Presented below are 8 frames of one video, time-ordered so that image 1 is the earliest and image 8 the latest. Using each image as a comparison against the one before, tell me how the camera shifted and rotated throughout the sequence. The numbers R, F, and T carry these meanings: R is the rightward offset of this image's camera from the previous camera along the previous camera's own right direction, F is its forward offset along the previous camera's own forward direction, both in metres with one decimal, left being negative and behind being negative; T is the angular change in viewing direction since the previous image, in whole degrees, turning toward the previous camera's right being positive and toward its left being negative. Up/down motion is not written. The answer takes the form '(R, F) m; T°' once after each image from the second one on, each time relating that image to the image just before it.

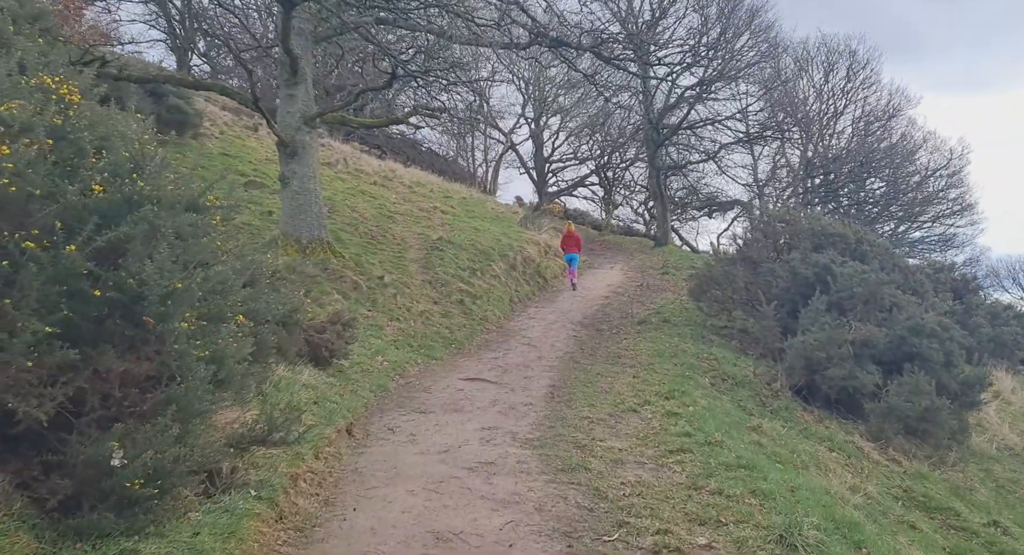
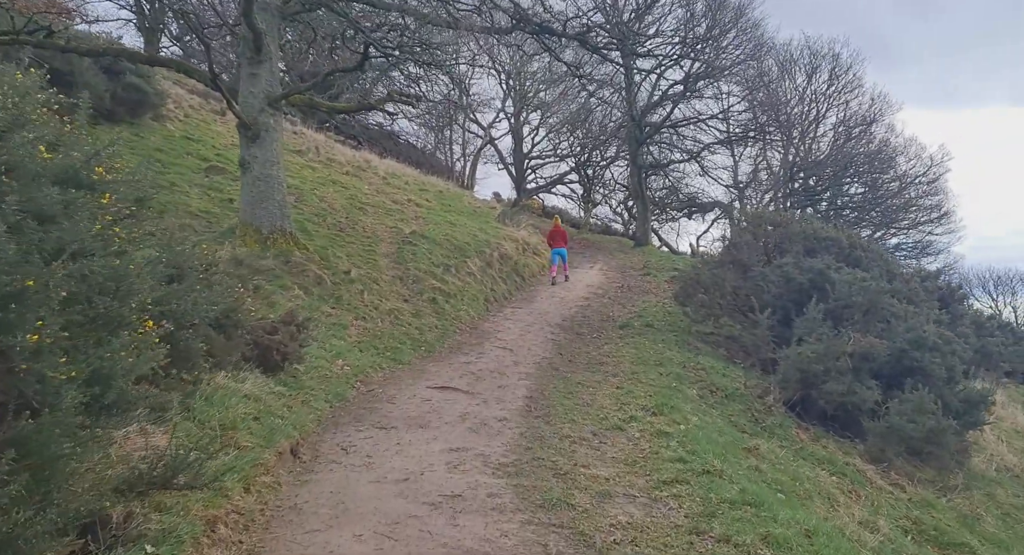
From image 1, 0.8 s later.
(0.0, +0.8) m; +2°
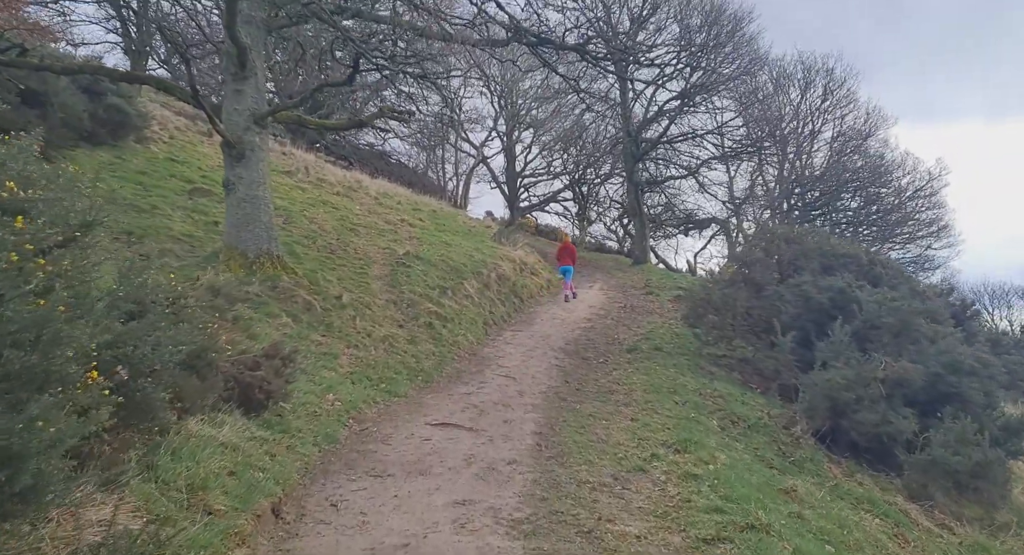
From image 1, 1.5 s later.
(-0.1, +0.7) m; +1°
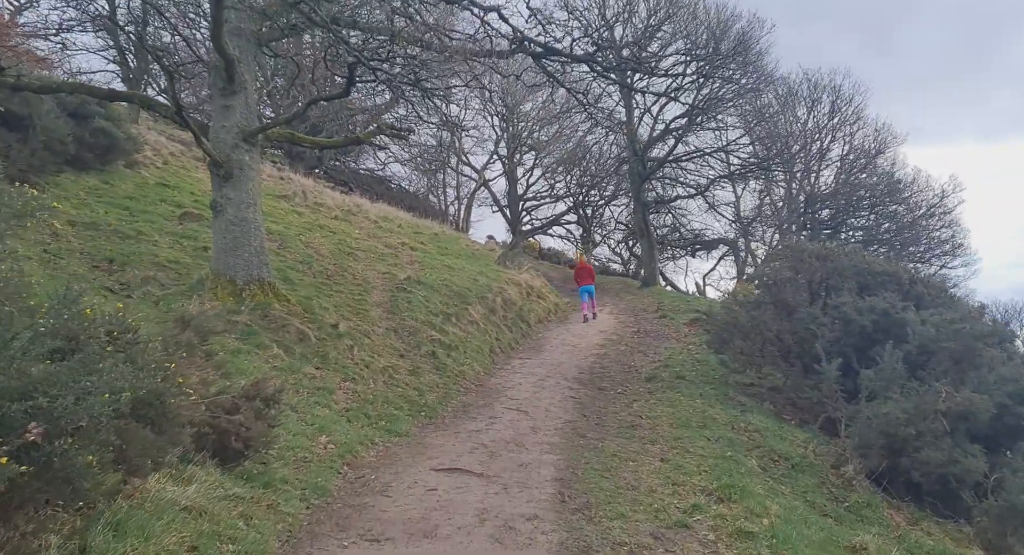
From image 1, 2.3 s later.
(-0.1, +0.9) m; 0°
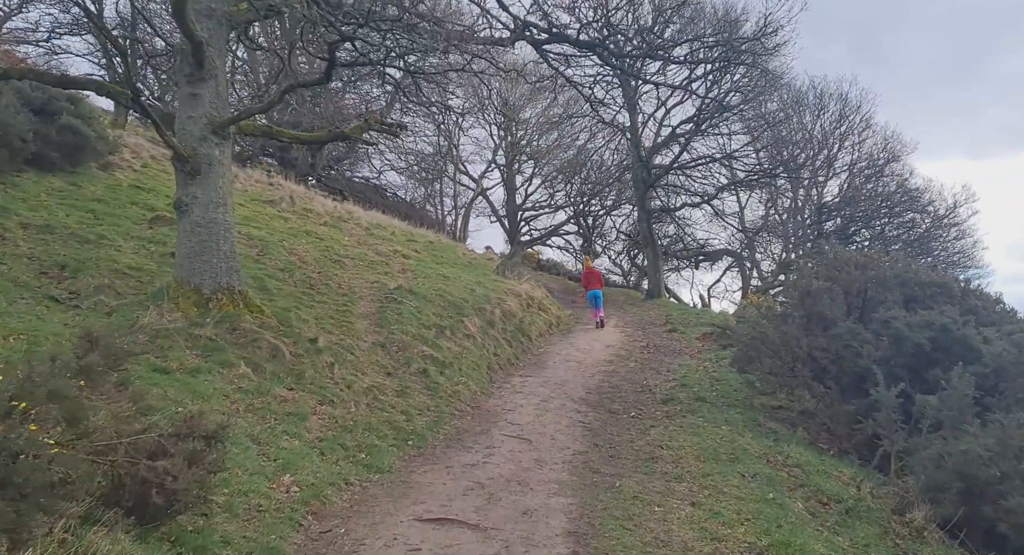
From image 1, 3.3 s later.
(0.0, +1.2) m; 0°
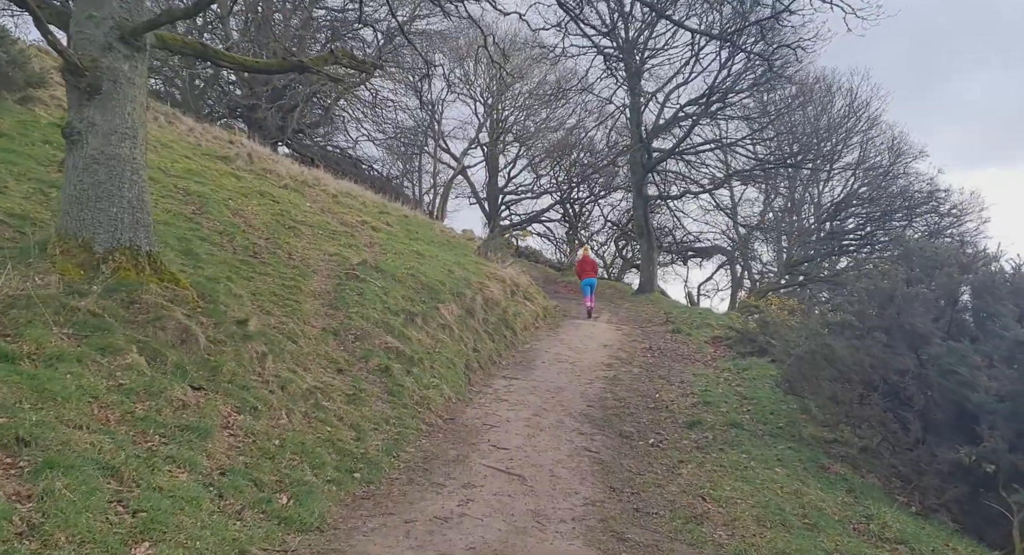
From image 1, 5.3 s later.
(-0.2, +2.3) m; +2°
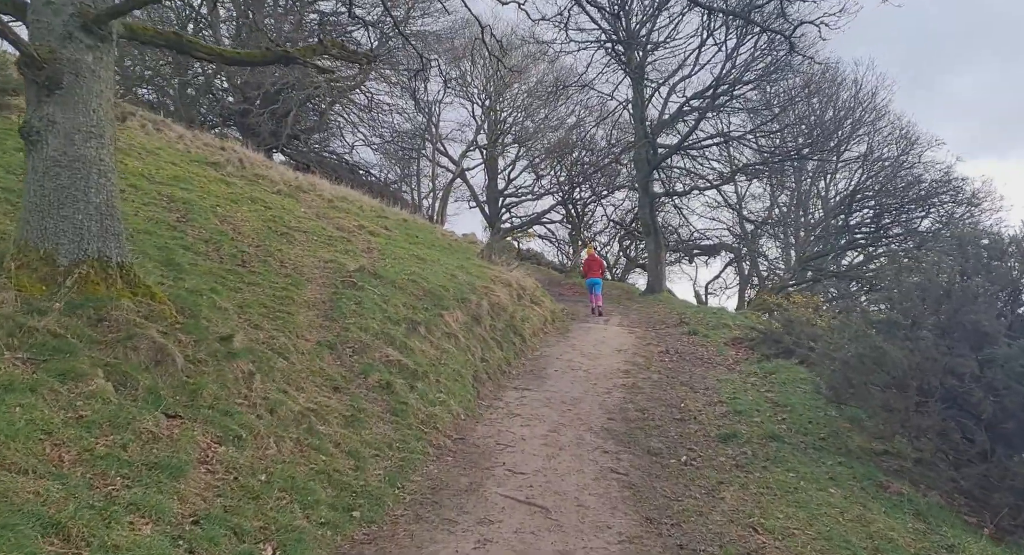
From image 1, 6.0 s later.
(-0.1, +0.8) m; 0°
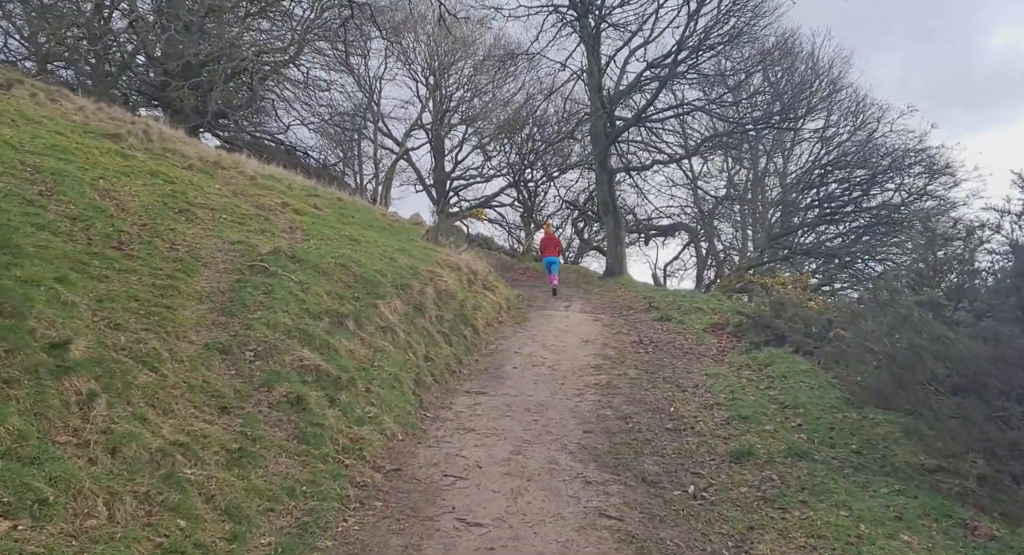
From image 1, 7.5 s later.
(0.0, +1.8) m; +4°
